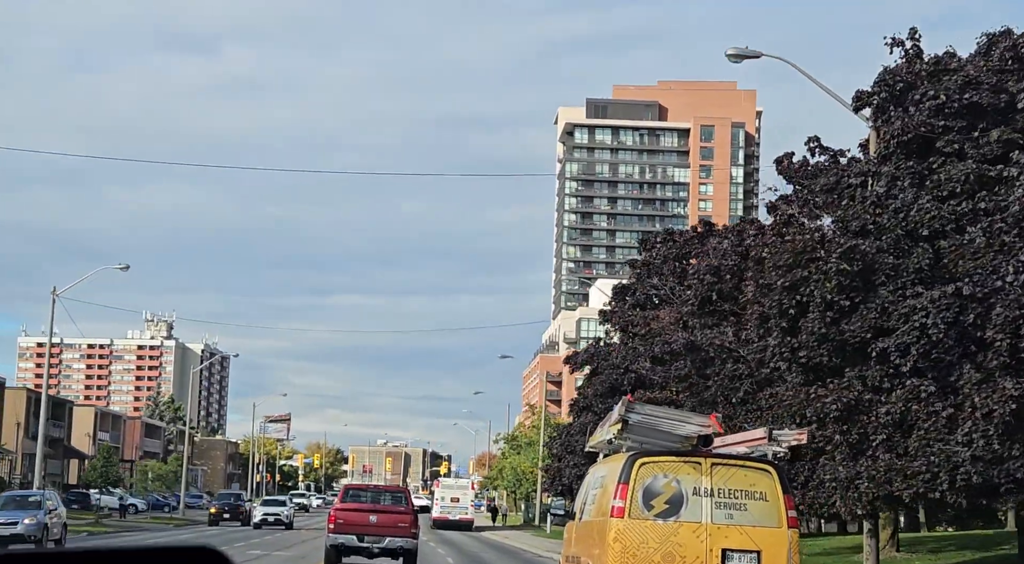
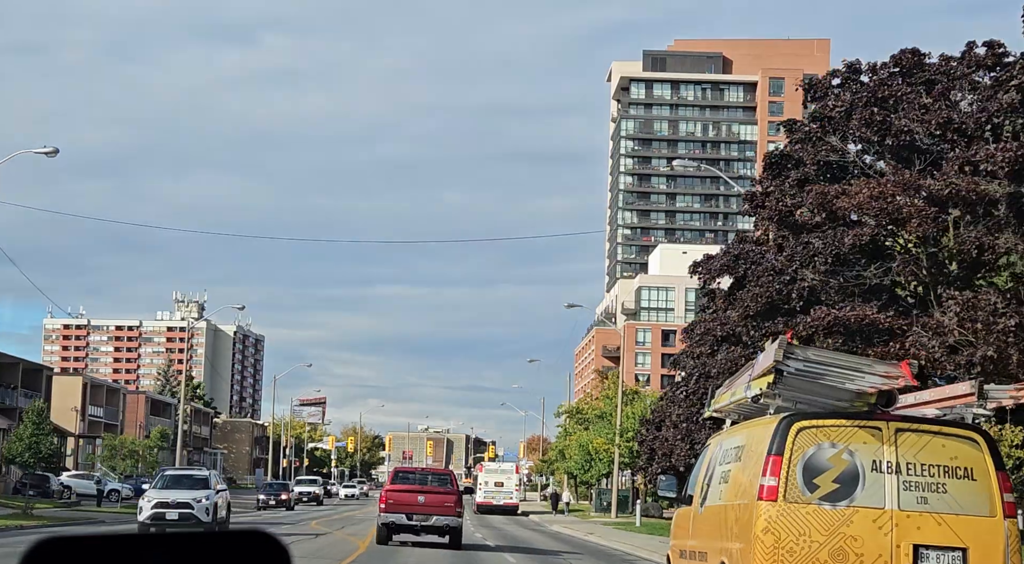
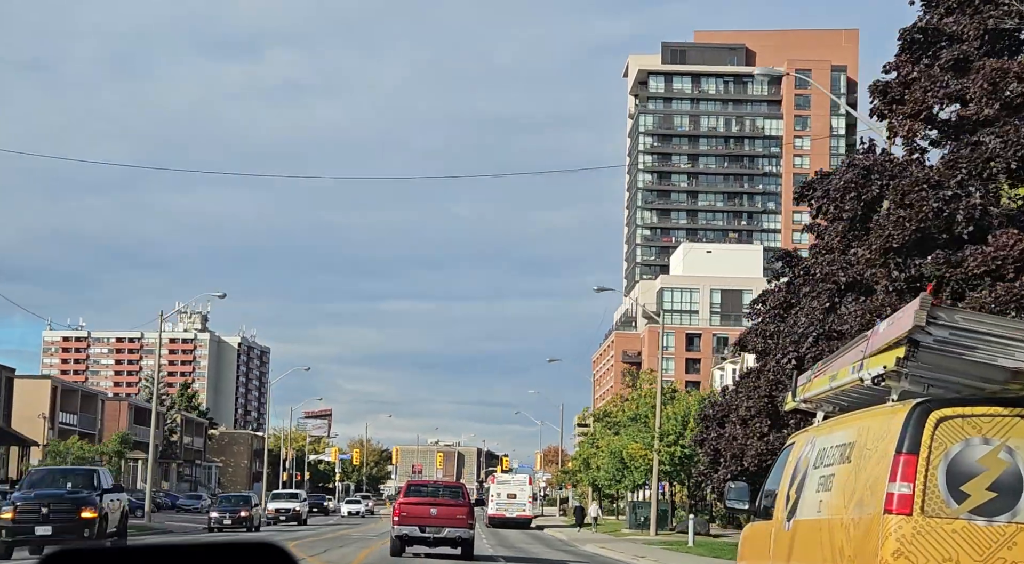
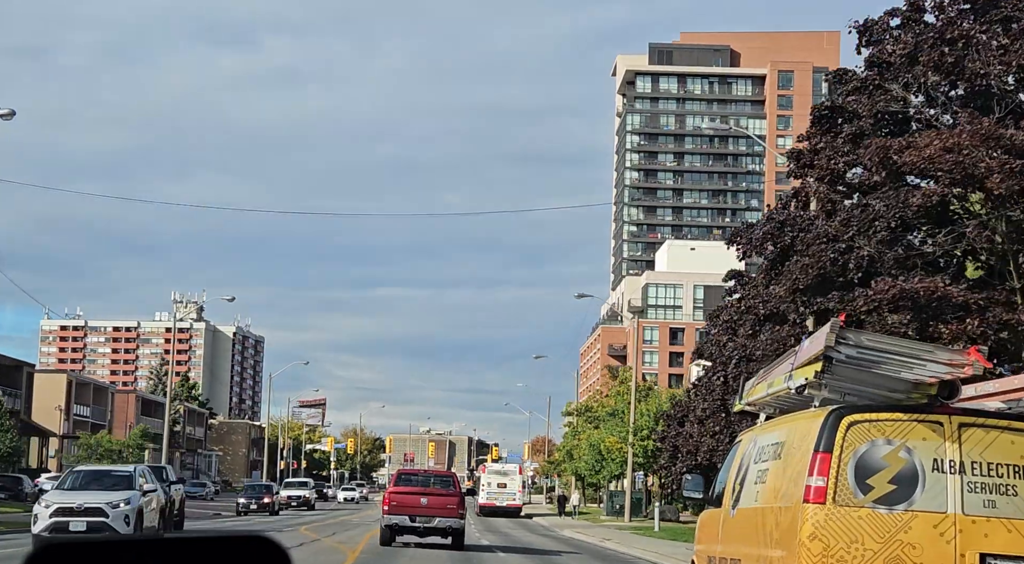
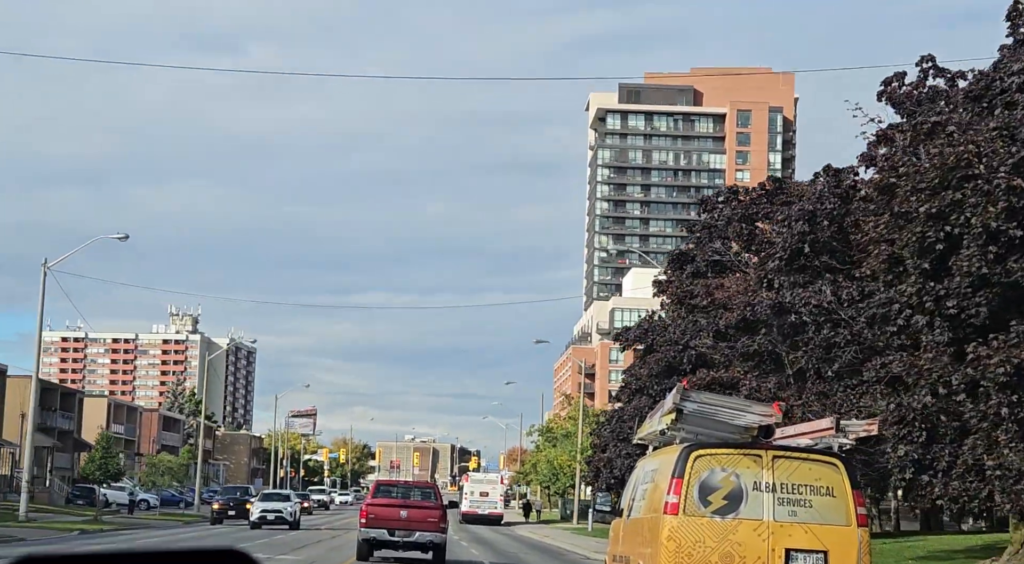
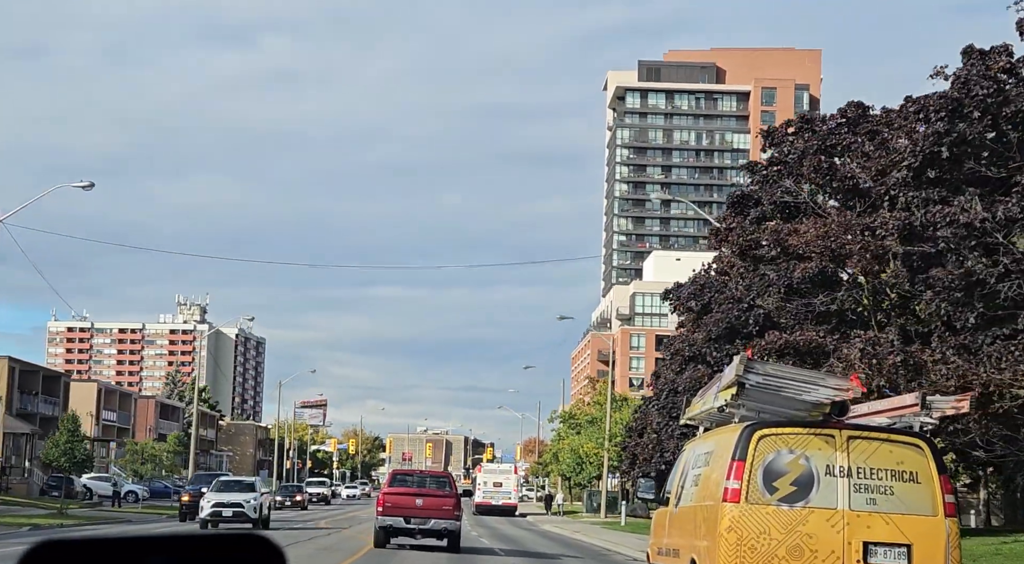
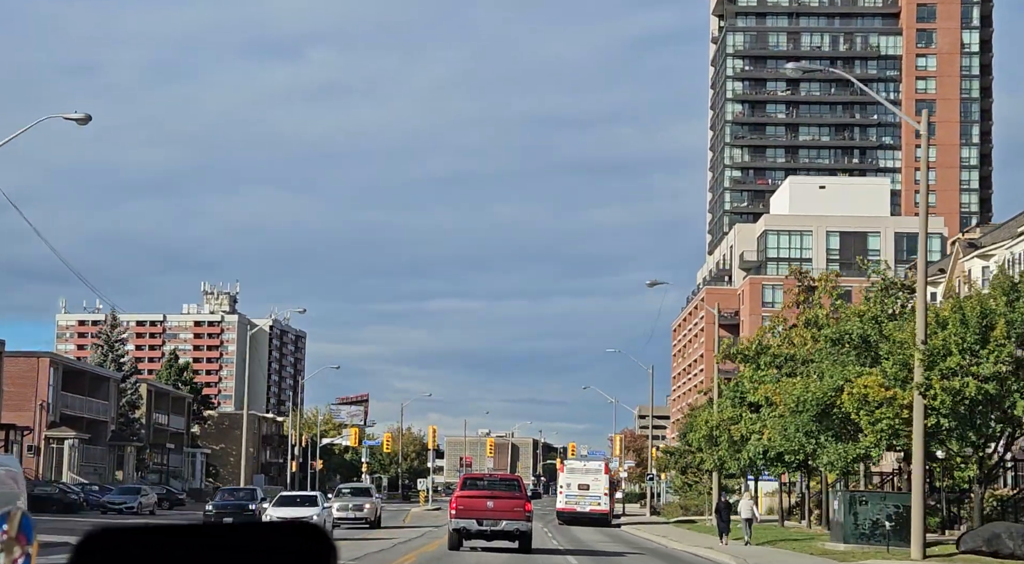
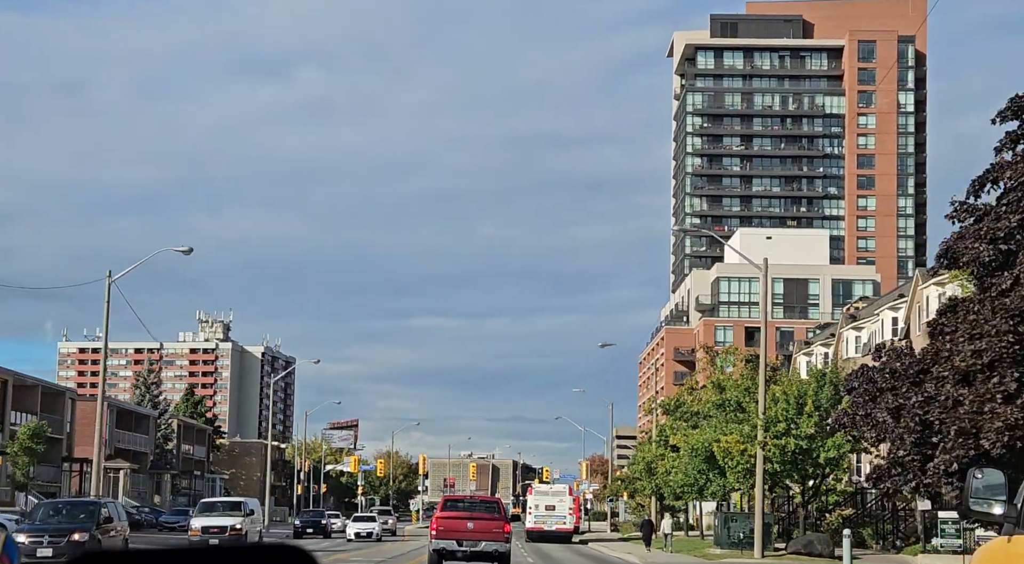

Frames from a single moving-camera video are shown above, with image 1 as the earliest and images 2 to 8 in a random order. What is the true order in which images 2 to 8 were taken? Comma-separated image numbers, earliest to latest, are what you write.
5, 6, 2, 4, 3, 8, 7
